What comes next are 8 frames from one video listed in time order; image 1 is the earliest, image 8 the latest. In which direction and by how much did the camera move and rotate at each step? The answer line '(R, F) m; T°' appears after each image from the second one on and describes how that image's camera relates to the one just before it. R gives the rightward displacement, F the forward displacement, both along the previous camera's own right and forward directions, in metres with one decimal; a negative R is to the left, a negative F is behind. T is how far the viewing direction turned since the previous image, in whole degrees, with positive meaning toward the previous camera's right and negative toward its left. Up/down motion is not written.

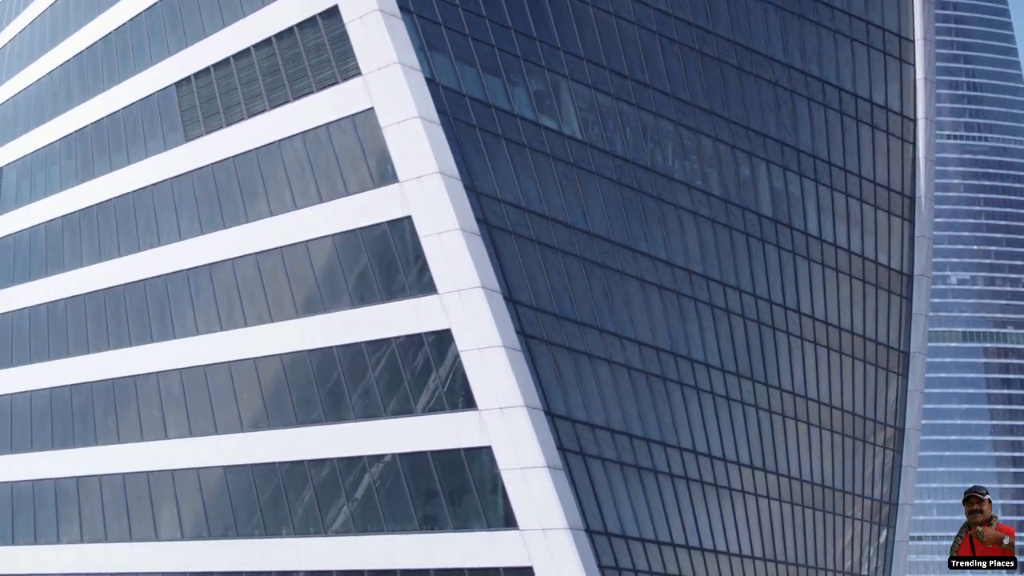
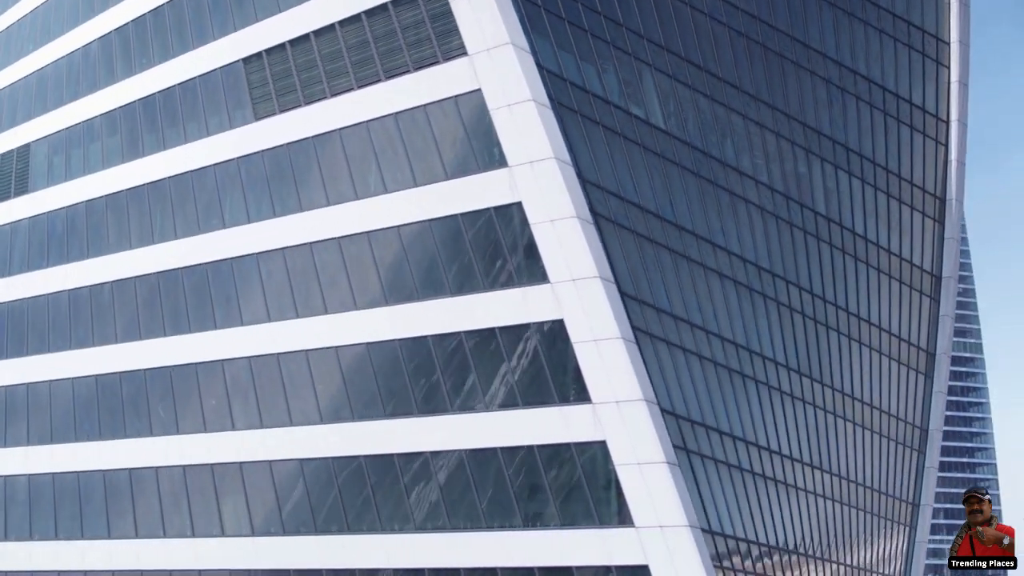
(-5.1, +1.2) m; +4°
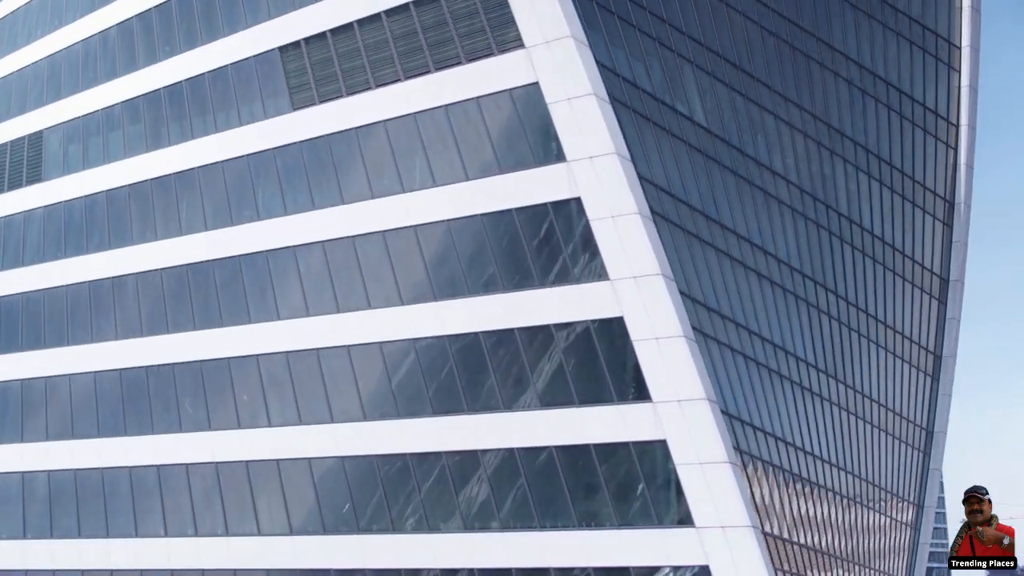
(-2.9, +0.5) m; +3°
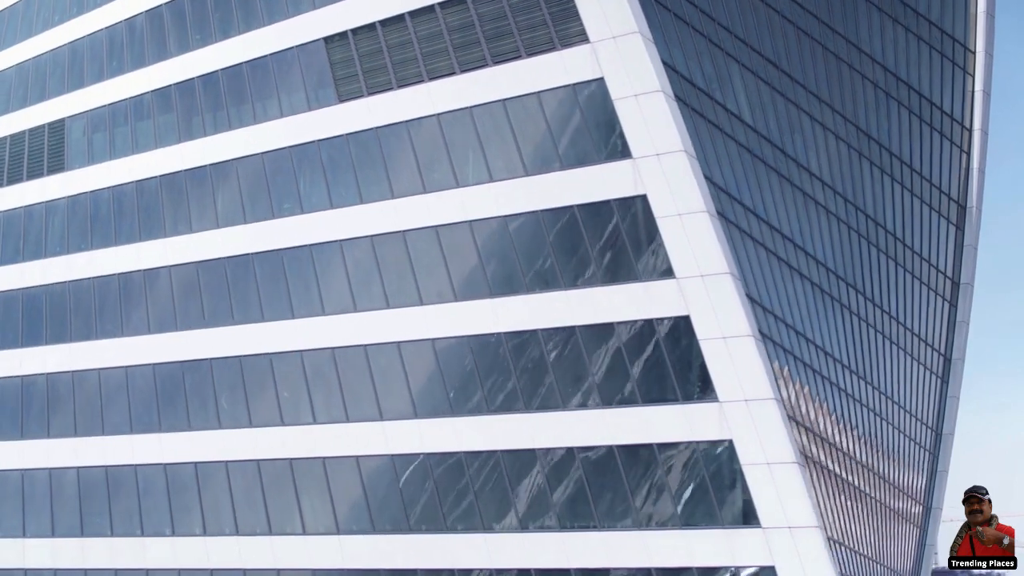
(-2.9, +0.5) m; +3°
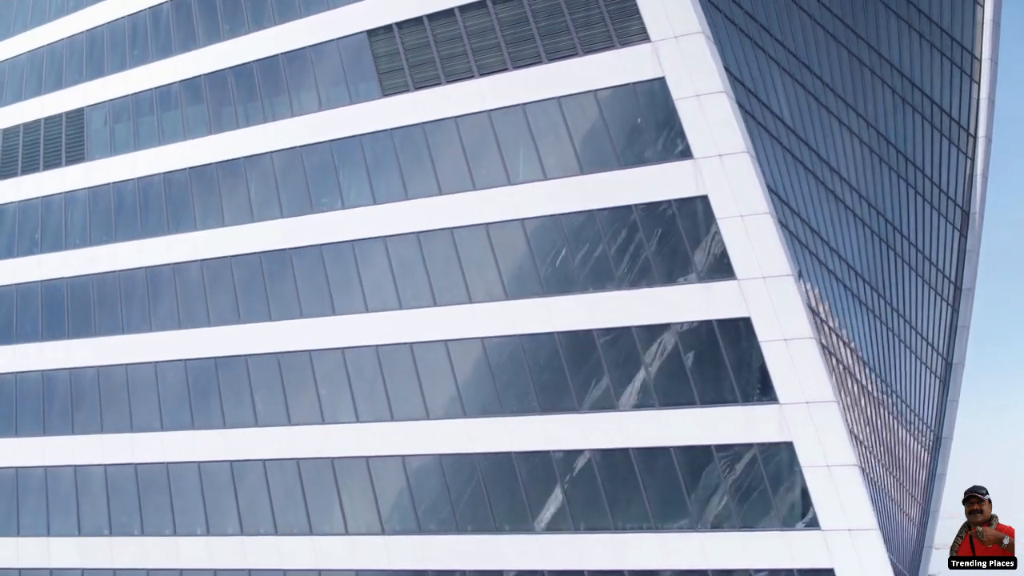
(-3.0, +0.4) m; +3°
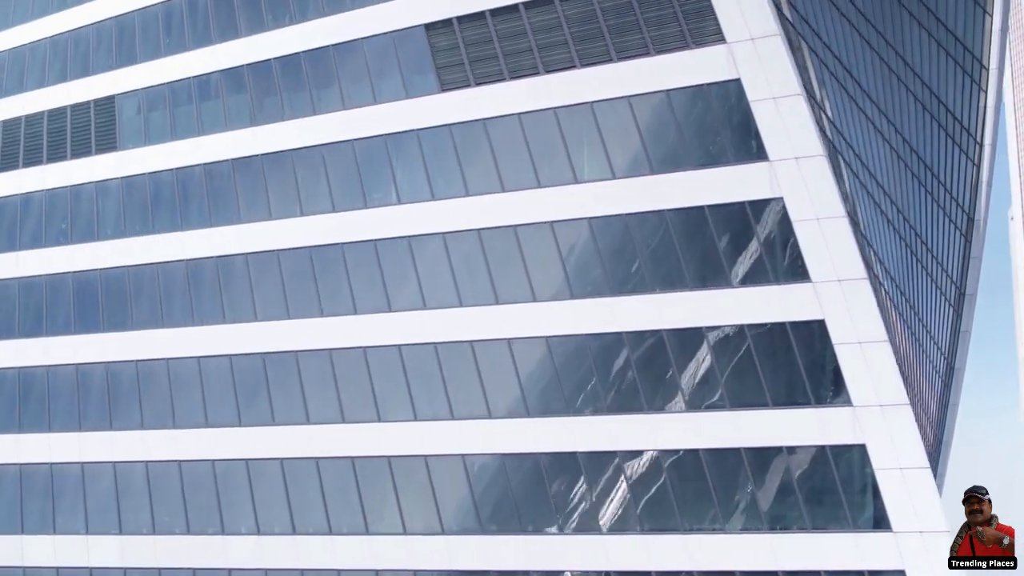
(-3.6, +0.4) m; +3°
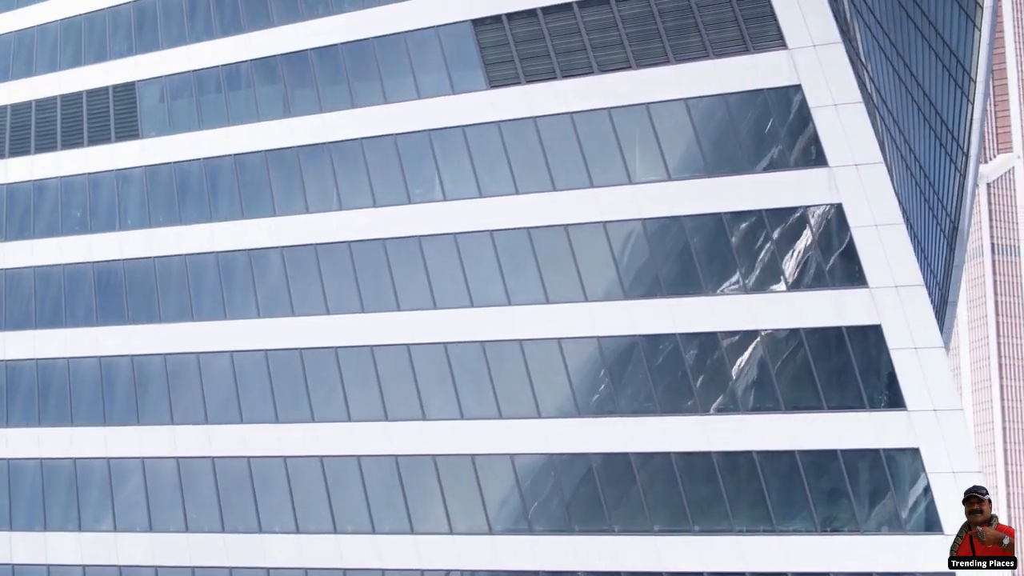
(-3.8, +0.3) m; +4°
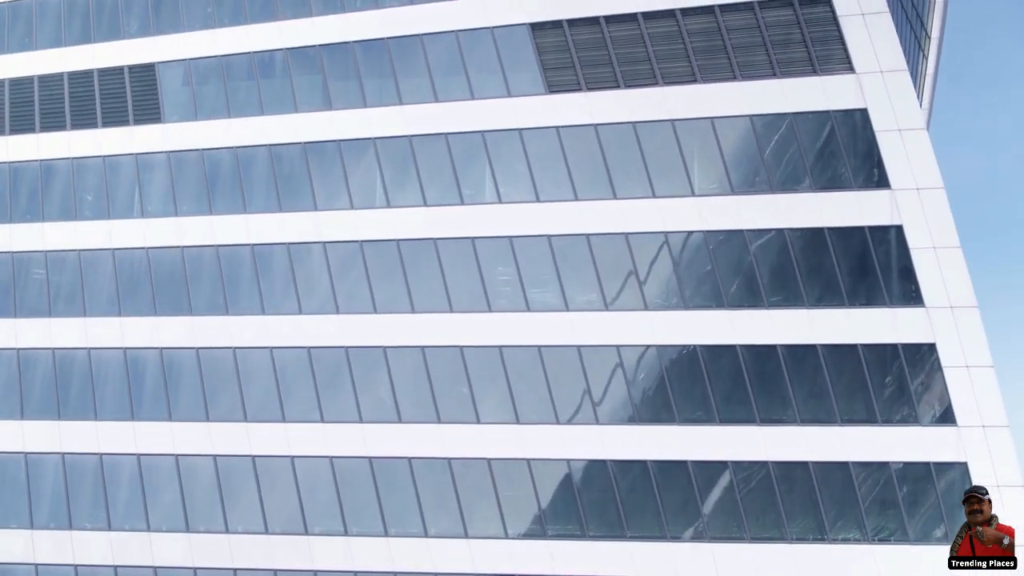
(-6.4, +0.5) m; +8°
